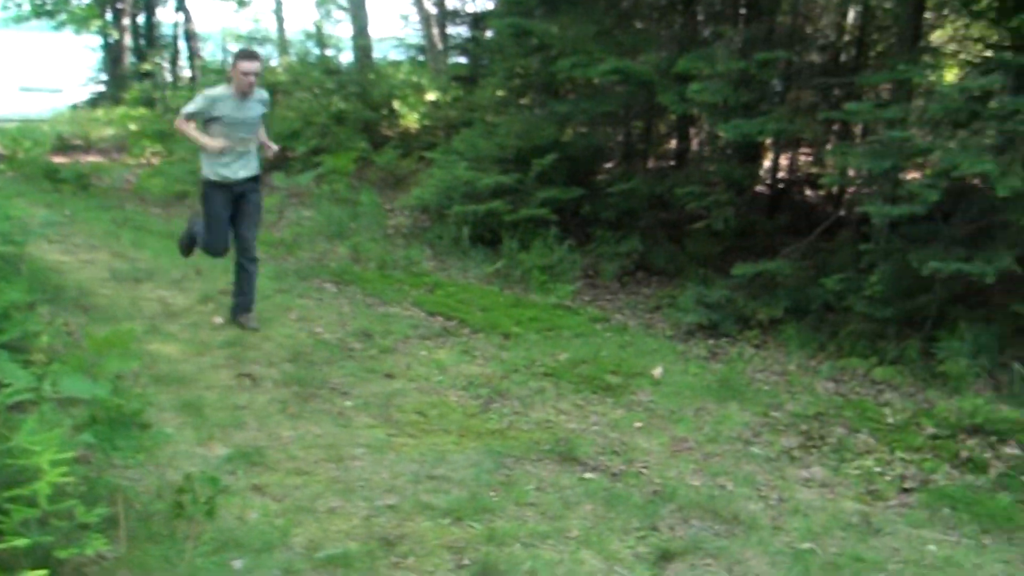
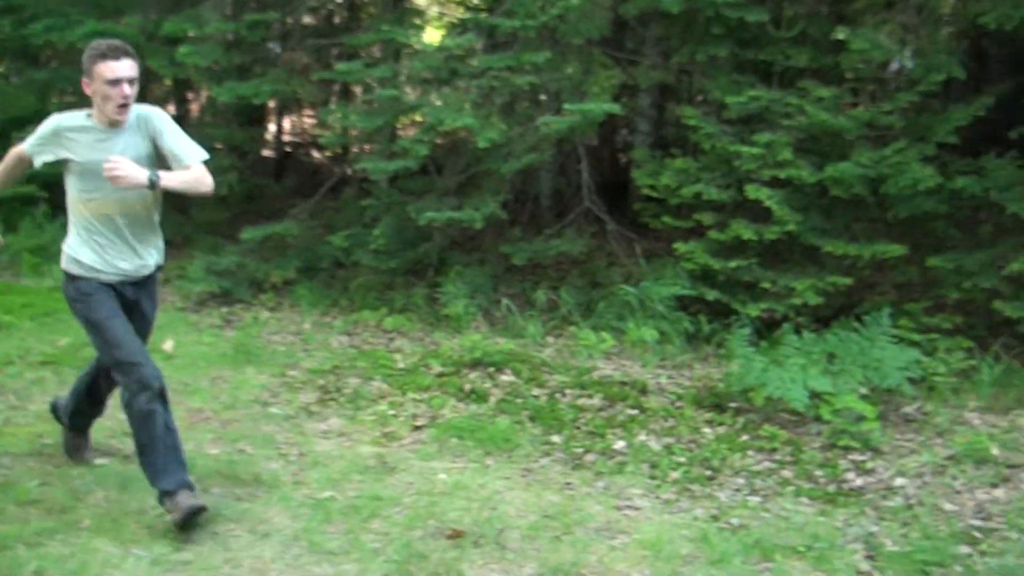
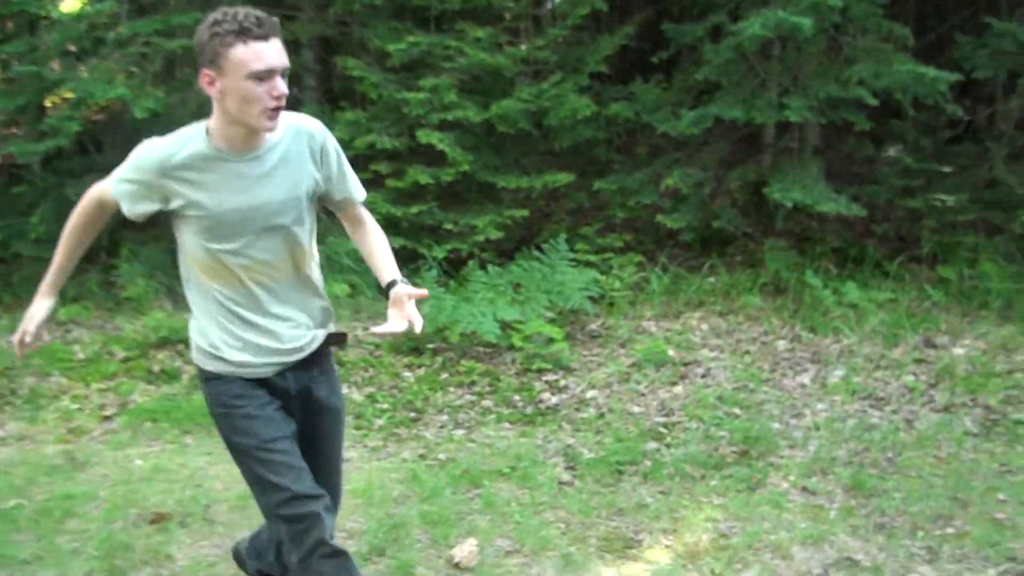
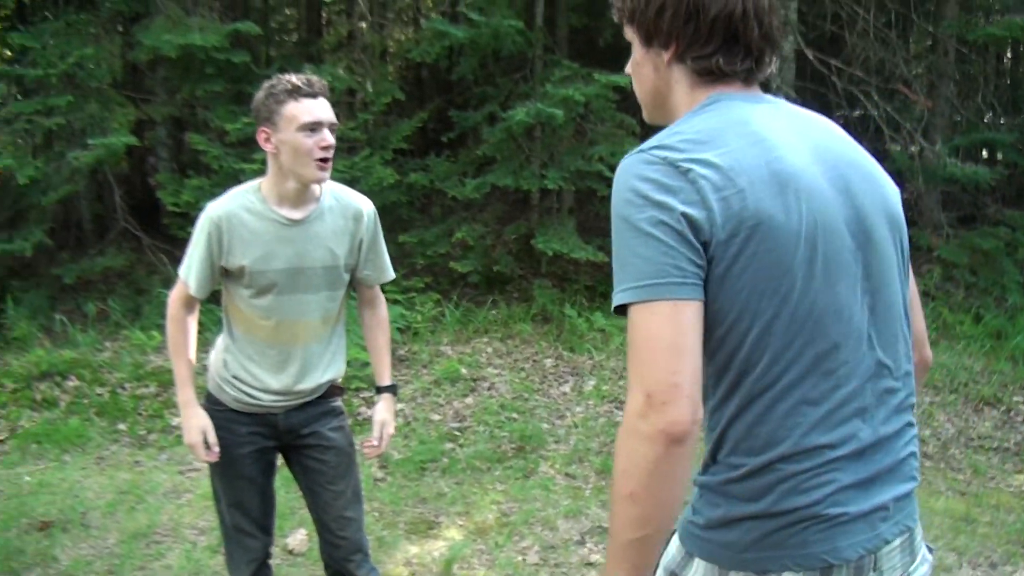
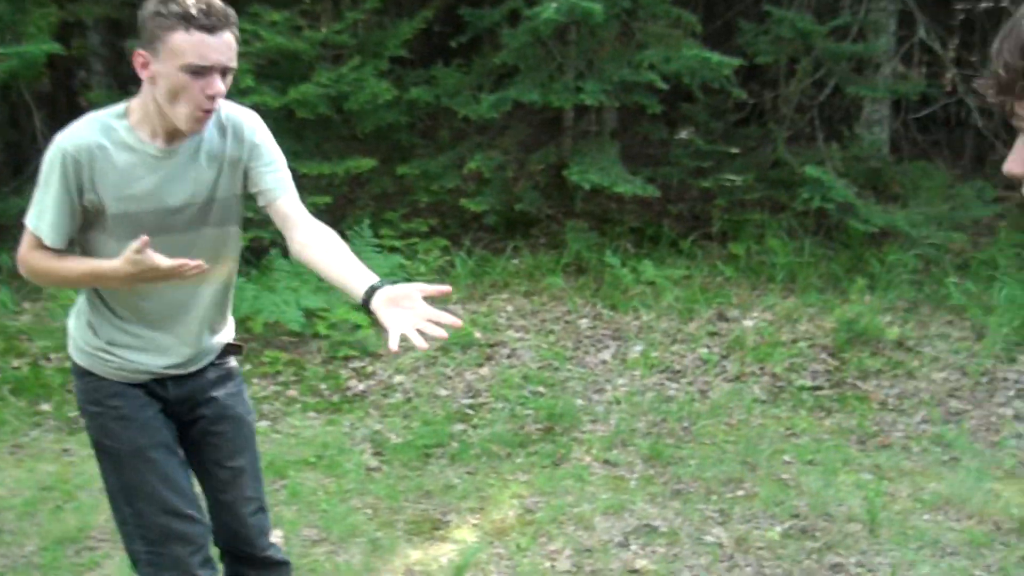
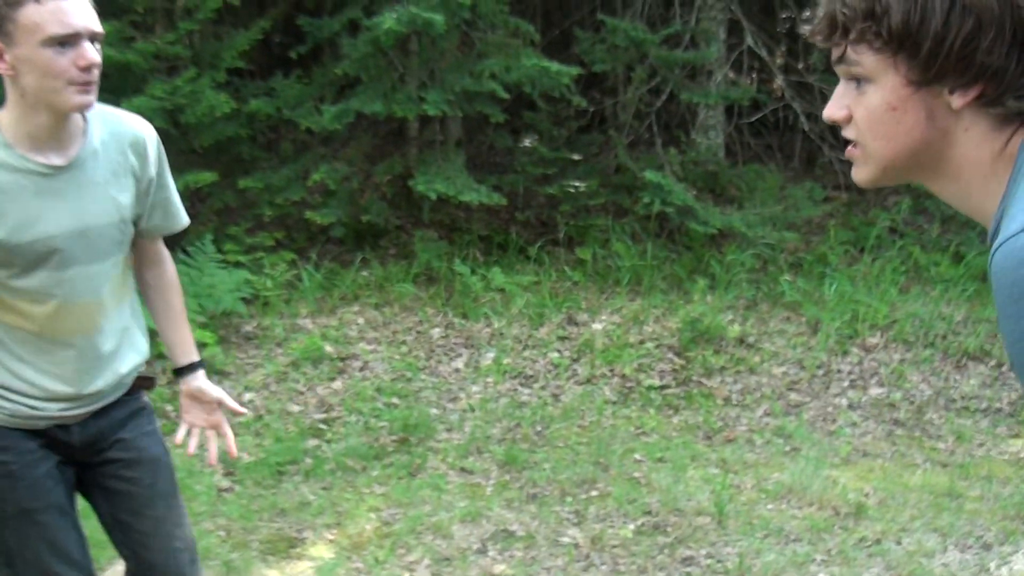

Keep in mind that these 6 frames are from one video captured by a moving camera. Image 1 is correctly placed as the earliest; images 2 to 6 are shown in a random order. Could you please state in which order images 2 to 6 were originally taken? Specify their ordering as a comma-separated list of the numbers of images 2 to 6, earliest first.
2, 3, 5, 6, 4
